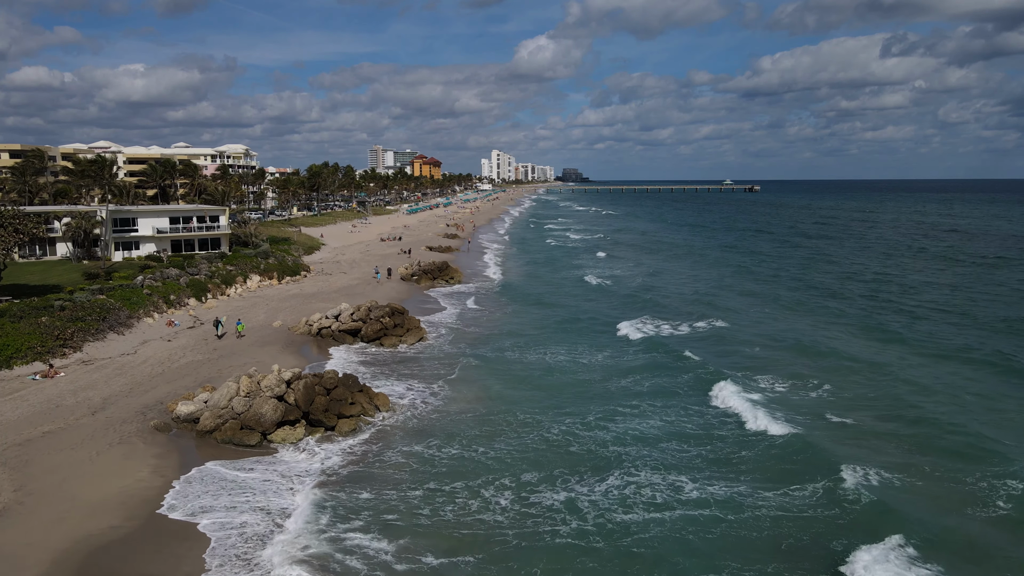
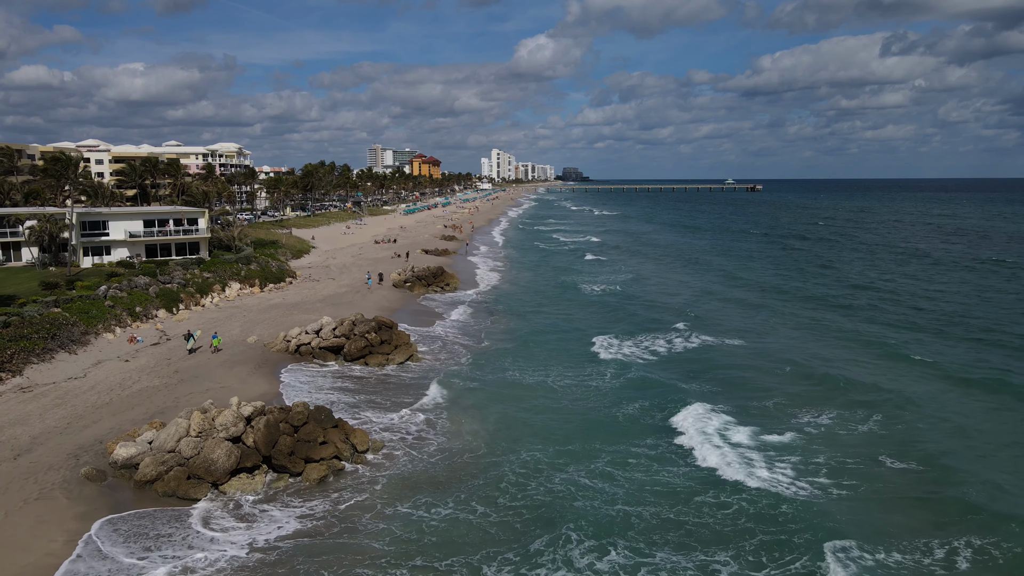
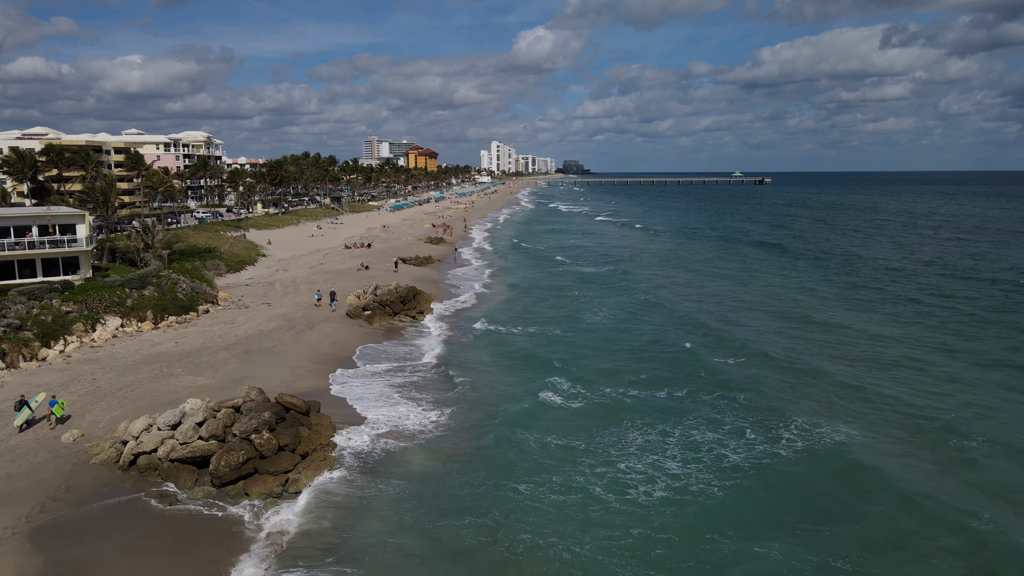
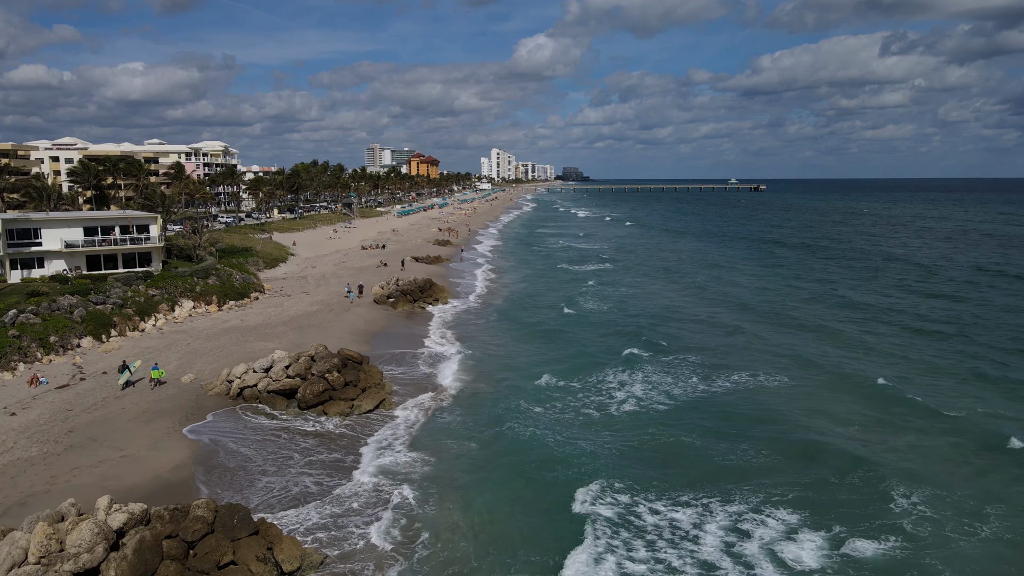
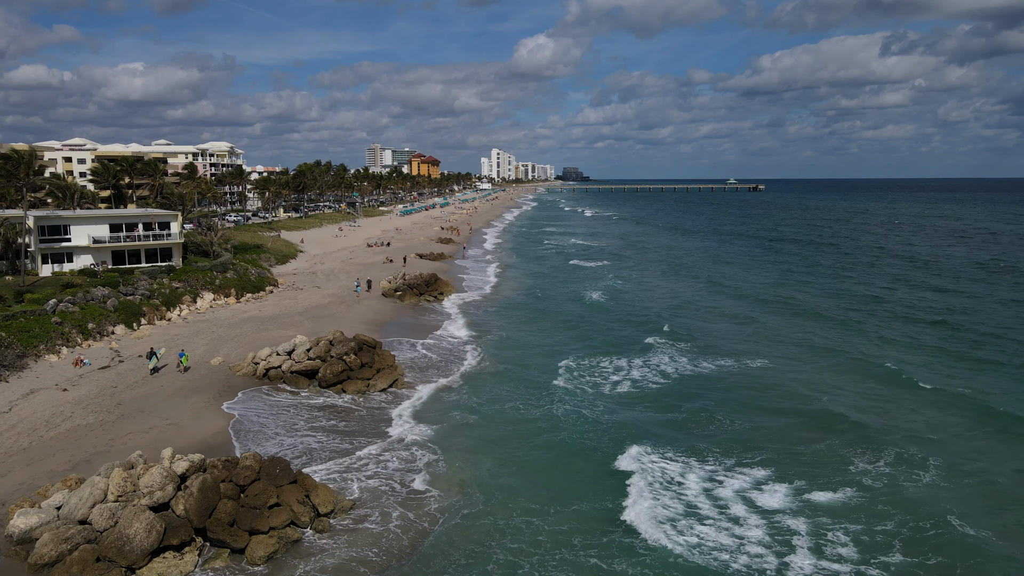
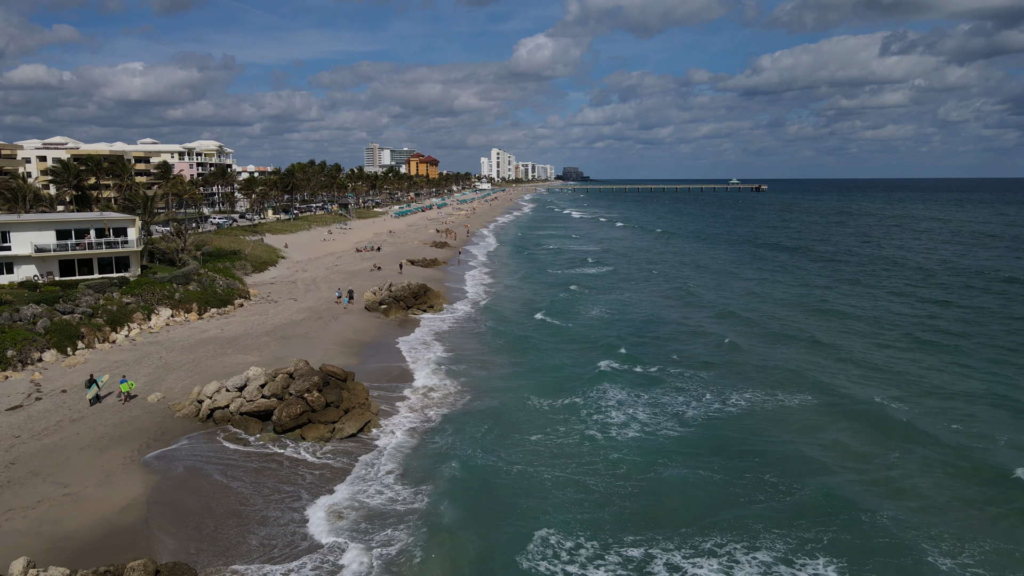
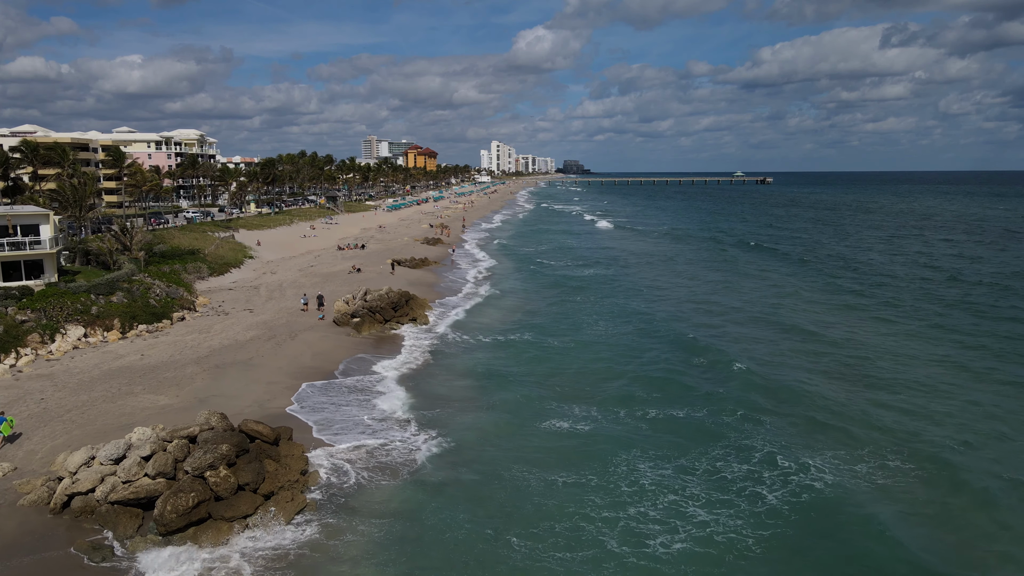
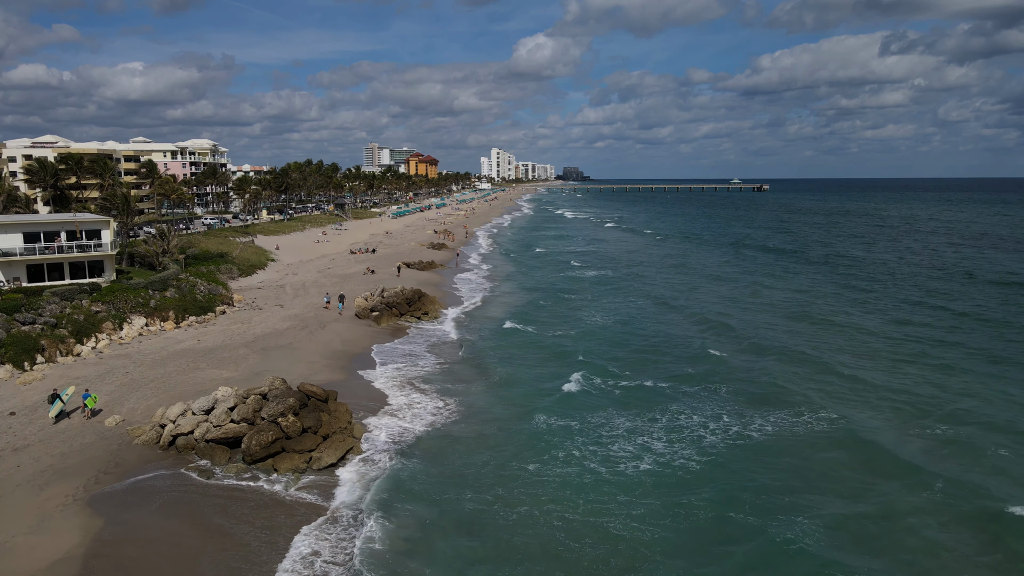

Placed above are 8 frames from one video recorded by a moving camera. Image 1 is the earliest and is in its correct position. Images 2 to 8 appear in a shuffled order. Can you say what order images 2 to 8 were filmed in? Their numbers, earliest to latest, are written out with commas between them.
2, 5, 4, 6, 8, 3, 7
